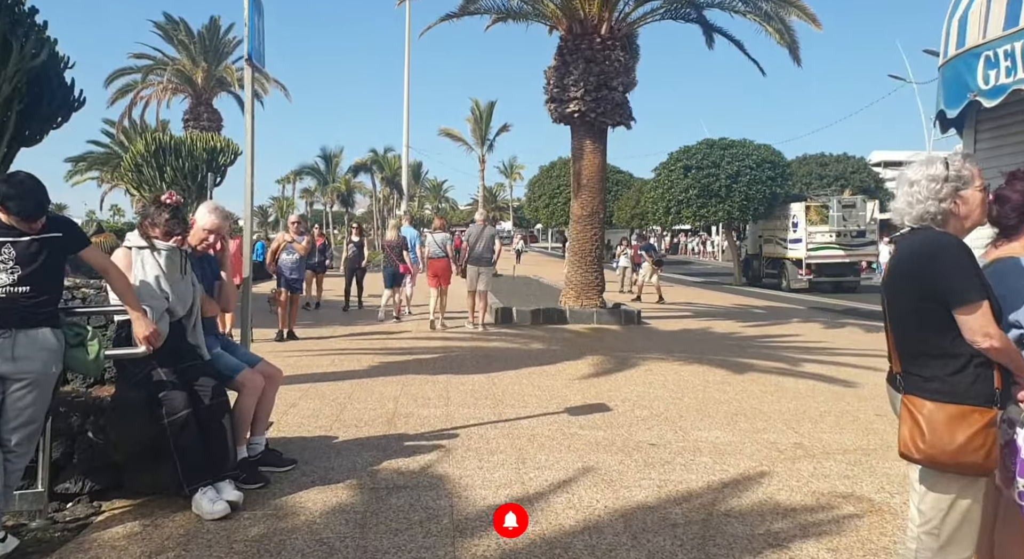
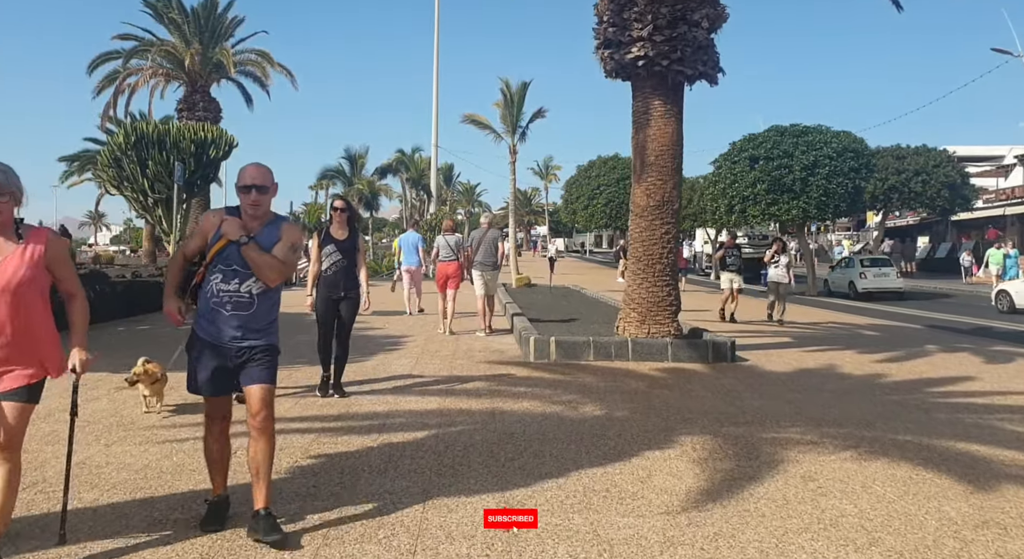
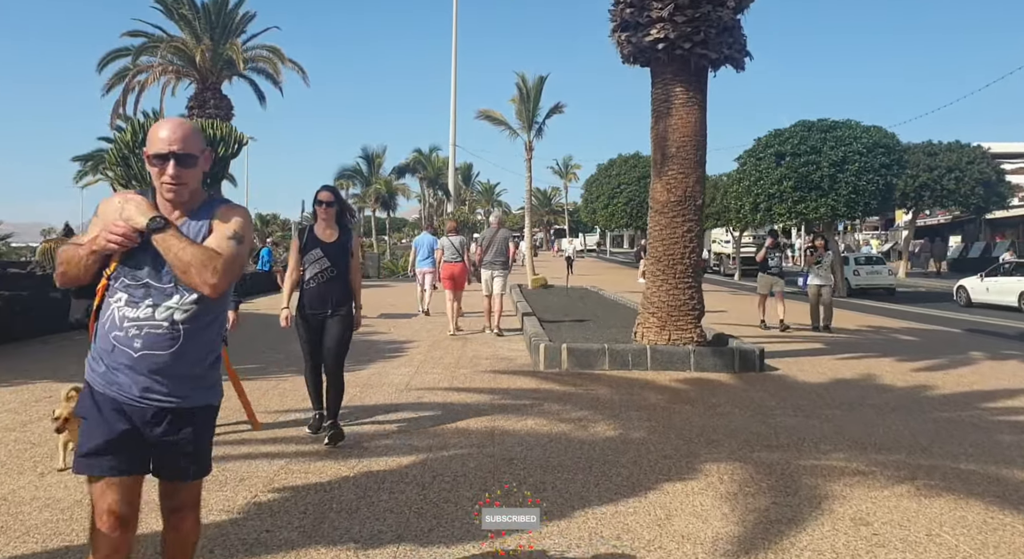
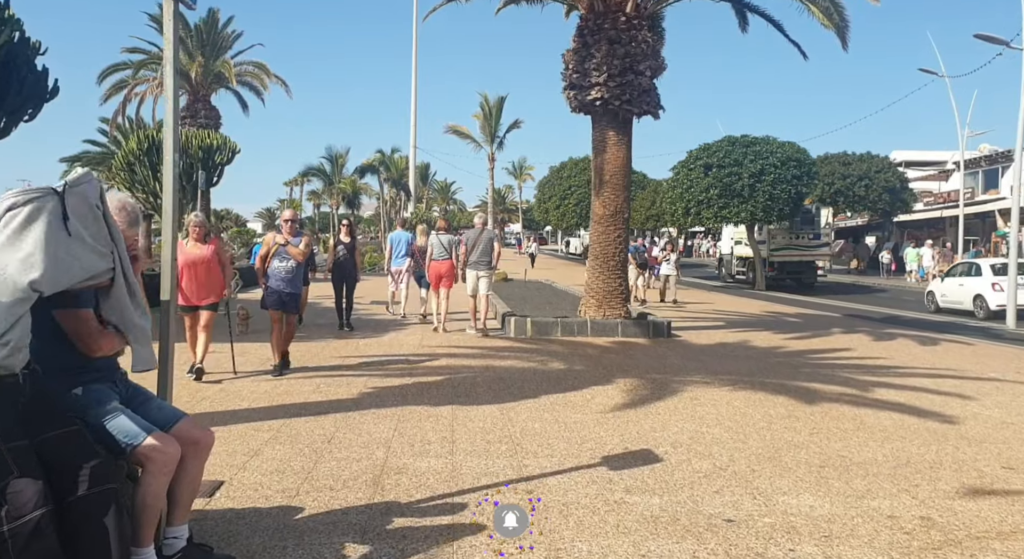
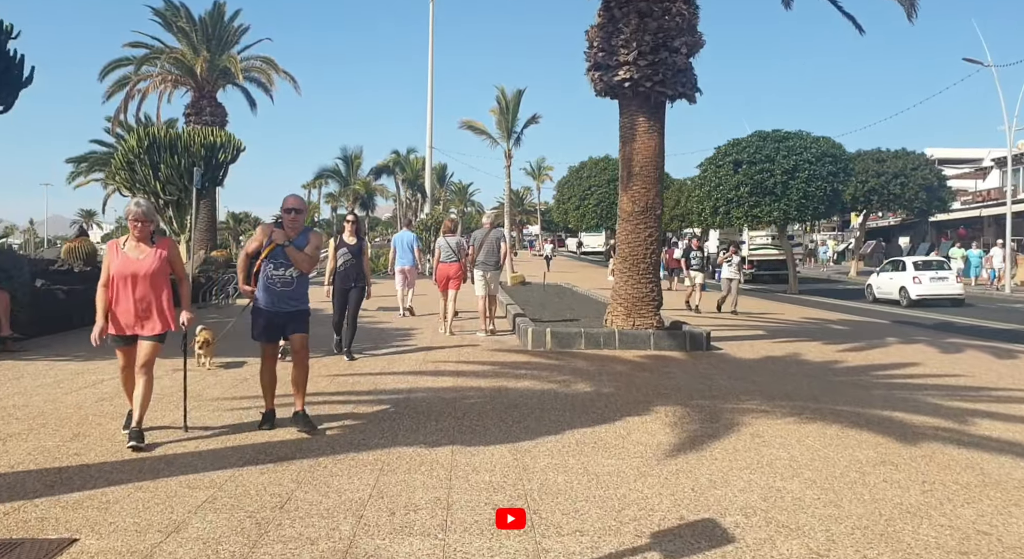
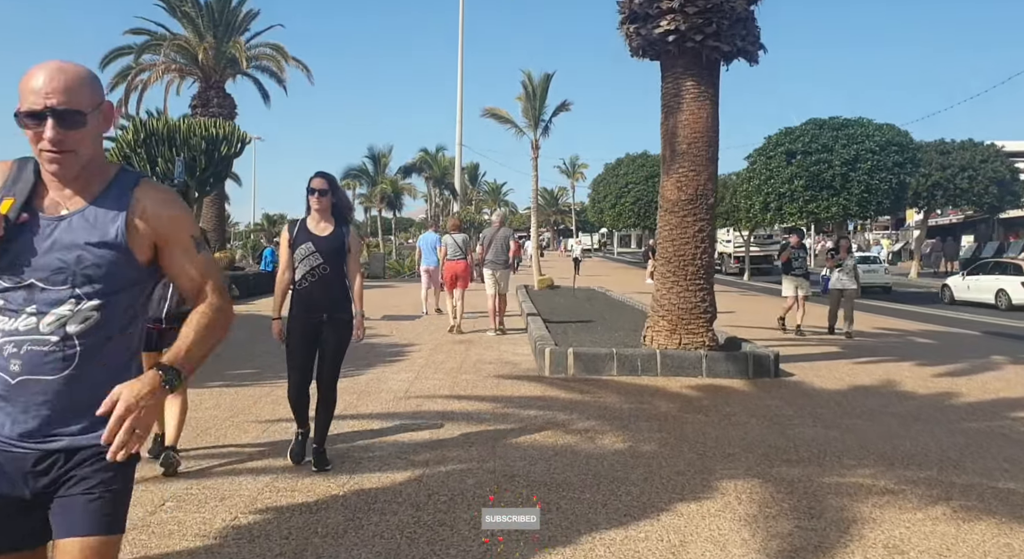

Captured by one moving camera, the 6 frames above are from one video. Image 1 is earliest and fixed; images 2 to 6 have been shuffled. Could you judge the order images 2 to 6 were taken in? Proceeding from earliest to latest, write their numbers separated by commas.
4, 5, 2, 3, 6
